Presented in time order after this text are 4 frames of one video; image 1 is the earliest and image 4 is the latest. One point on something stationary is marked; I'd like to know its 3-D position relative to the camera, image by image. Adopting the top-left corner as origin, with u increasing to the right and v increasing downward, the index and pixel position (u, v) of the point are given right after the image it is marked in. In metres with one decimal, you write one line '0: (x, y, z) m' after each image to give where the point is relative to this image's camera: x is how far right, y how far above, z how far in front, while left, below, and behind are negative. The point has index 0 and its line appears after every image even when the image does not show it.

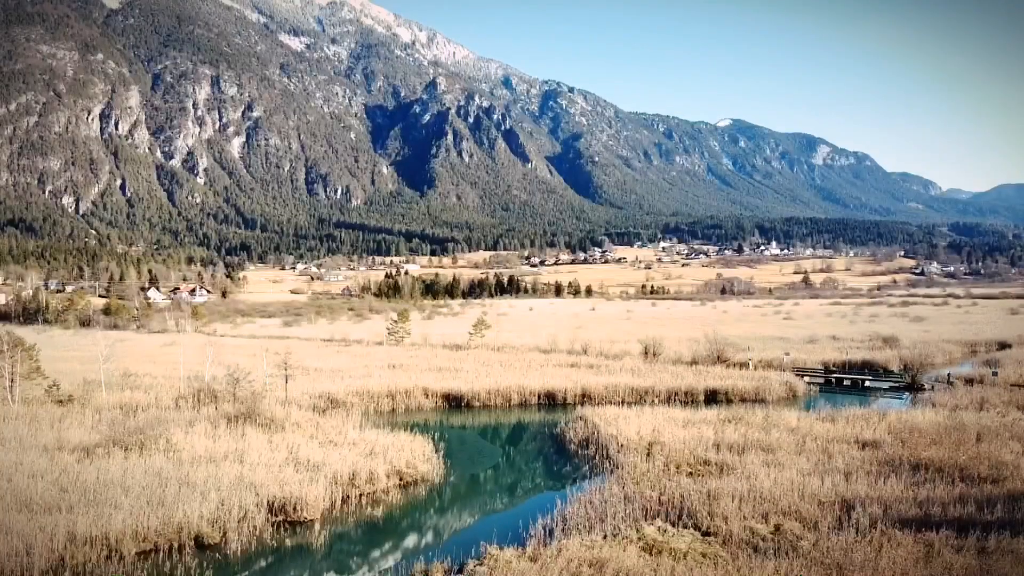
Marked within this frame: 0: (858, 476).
0: (+7.4, -4.0, +14.3) m
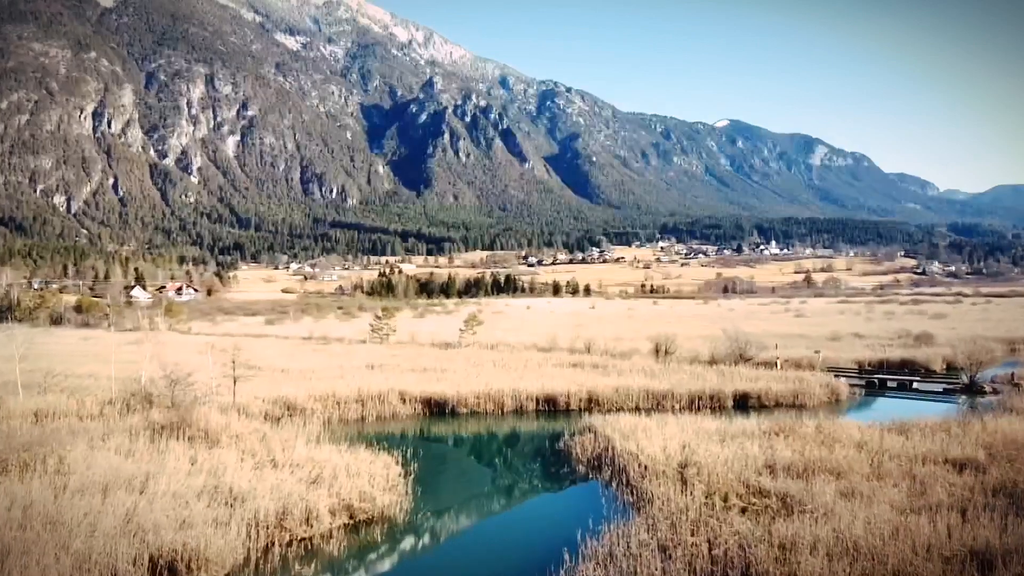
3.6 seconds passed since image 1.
0: (+7.2, -3.5, +10.5) m
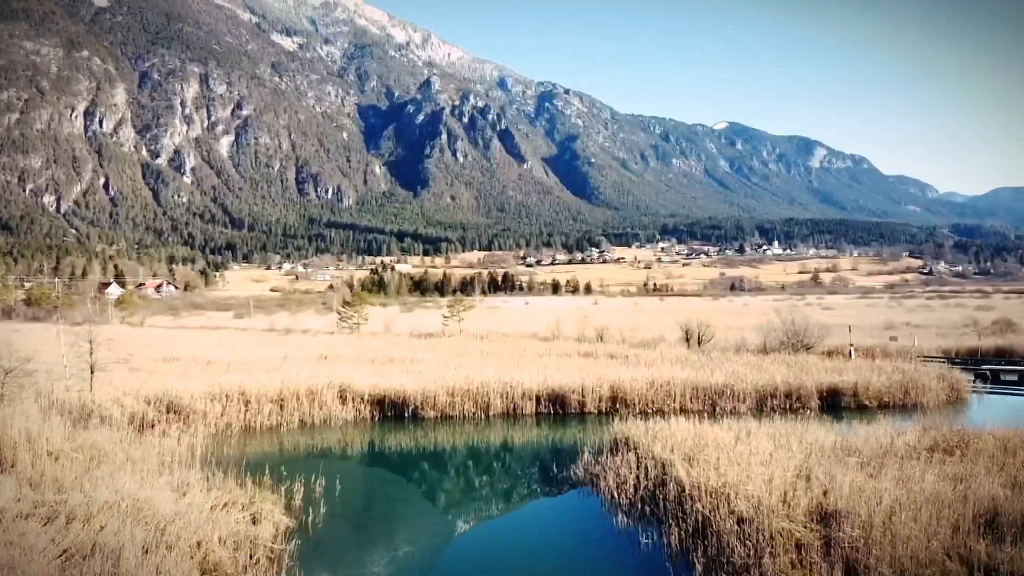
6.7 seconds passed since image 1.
0: (+7.1, -2.4, +4.2) m
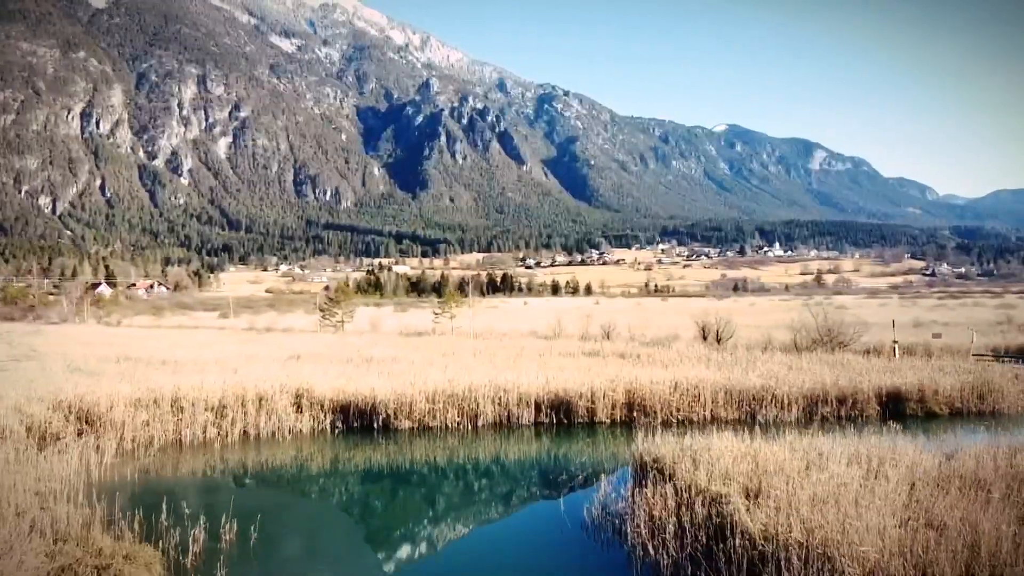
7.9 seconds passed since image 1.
0: (+7.0, -2.0, +1.6) m
